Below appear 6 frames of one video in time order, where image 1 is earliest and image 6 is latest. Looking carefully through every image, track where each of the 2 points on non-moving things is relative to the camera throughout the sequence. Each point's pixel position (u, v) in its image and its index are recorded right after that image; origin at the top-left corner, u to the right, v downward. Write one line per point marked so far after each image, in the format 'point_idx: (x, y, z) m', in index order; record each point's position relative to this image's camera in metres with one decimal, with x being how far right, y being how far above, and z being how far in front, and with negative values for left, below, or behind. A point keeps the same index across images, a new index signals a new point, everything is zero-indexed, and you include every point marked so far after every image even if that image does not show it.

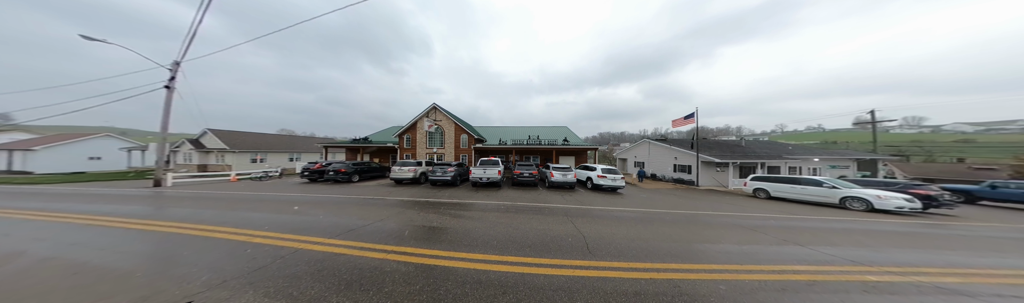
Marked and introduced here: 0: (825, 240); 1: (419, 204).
0: (+8.4, -2.4, +4.0) m
1: (-3.6, -2.0, +5.7) m
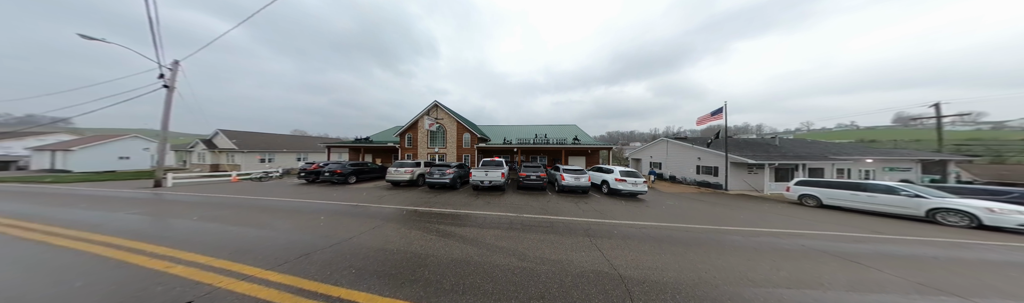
0: (+8.5, -2.4, +2.7) m
1: (-3.4, -2.0, +4.8) m
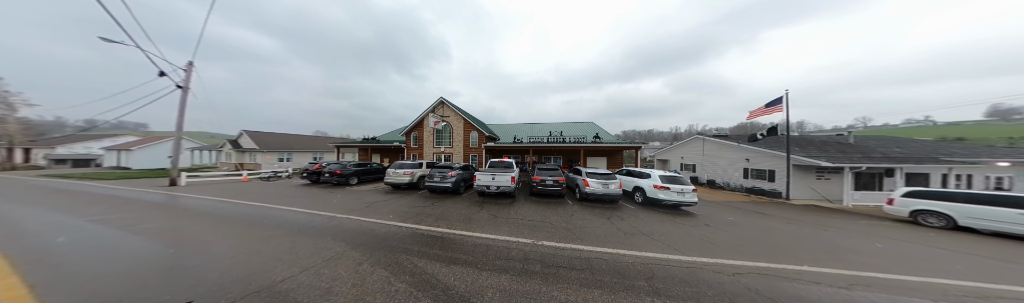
0: (+8.7, -2.4, +0.7) m
1: (-3.1, -2.0, +3.6) m
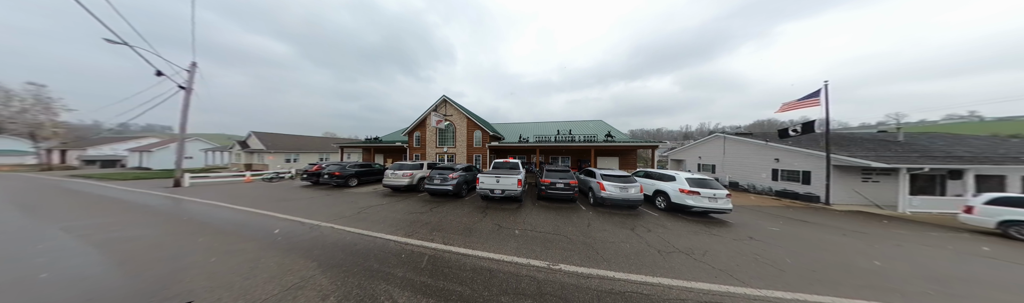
0: (+8.8, -2.3, -0.2) m
1: (-2.9, -2.0, +3.0) m
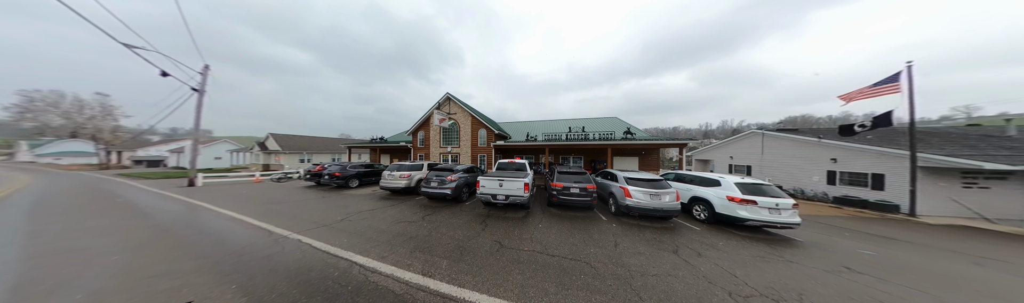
0: (+8.6, -2.3, -1.6) m
1: (-2.9, -2.0, +2.2) m
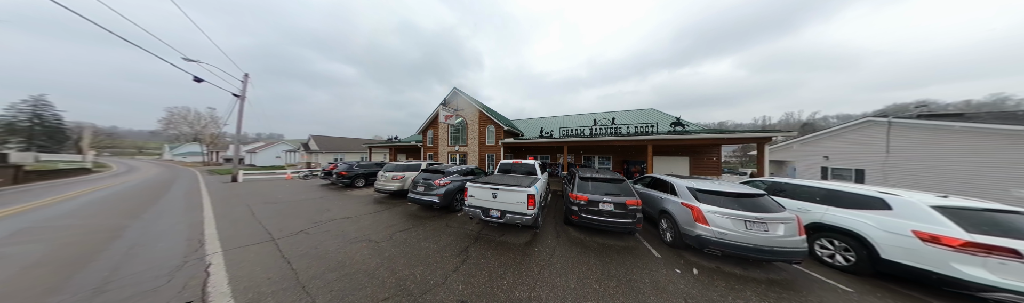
0: (+7.7, -2.2, -4.1) m
1: (-3.2, -1.9, +1.0) m
